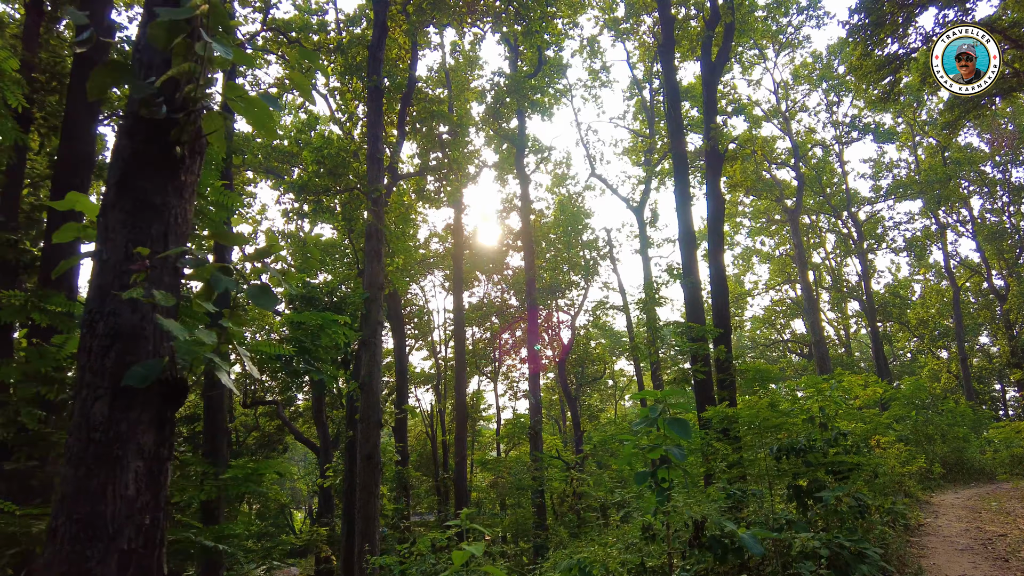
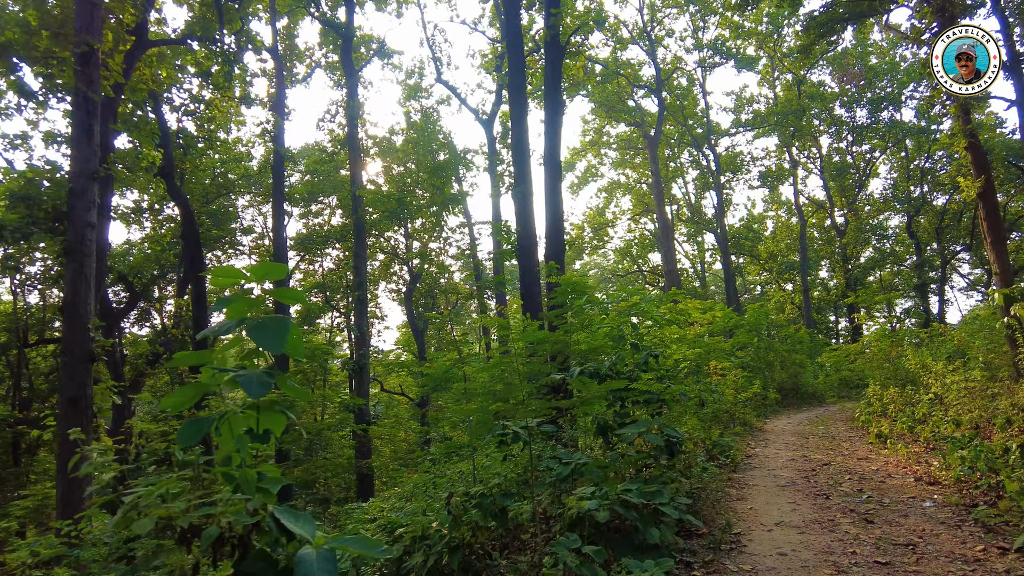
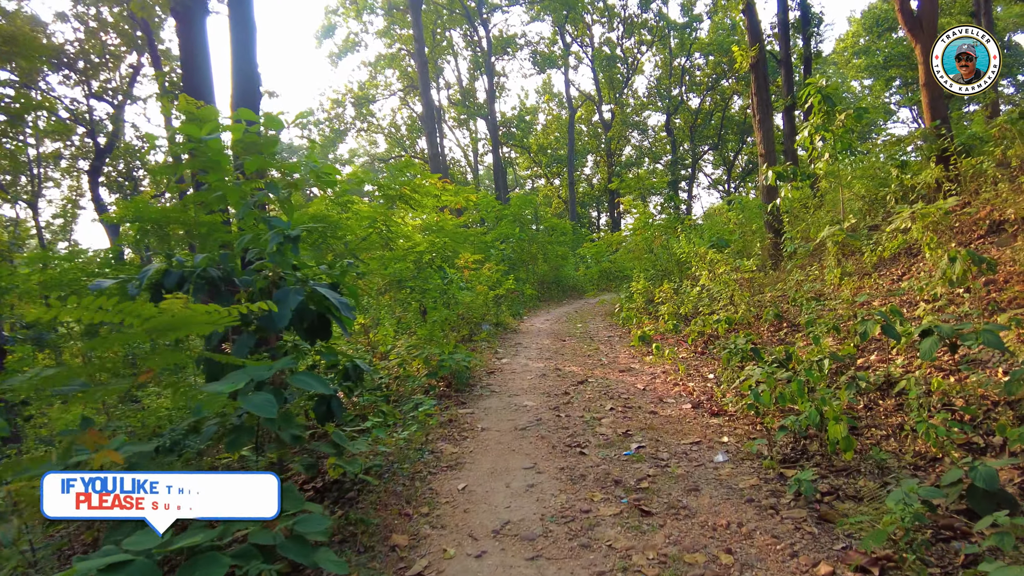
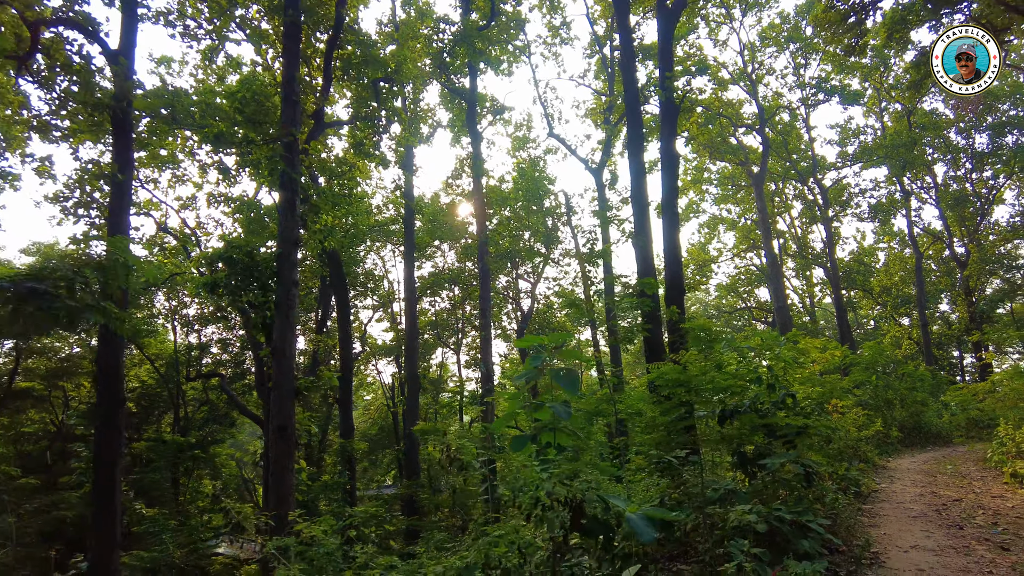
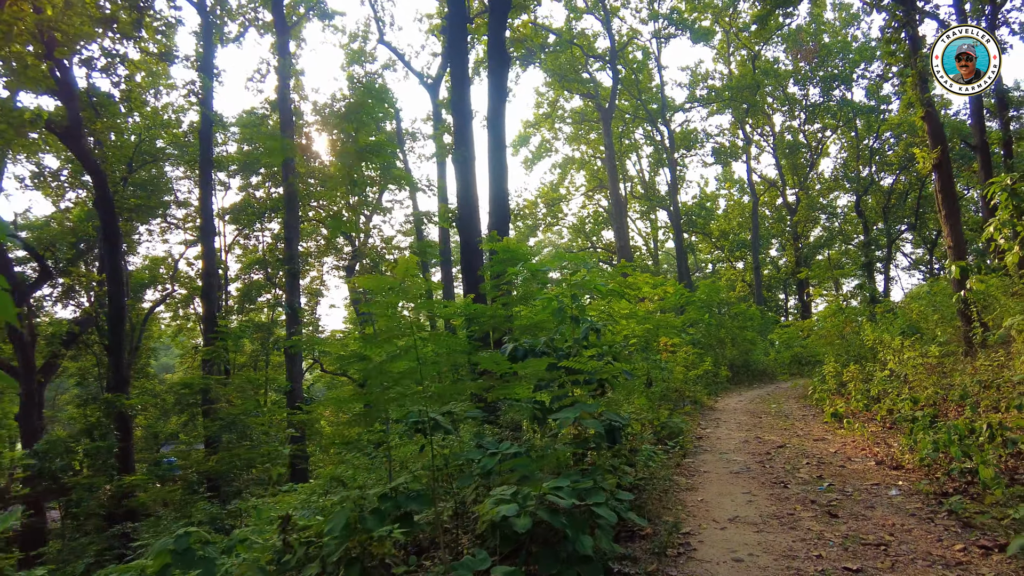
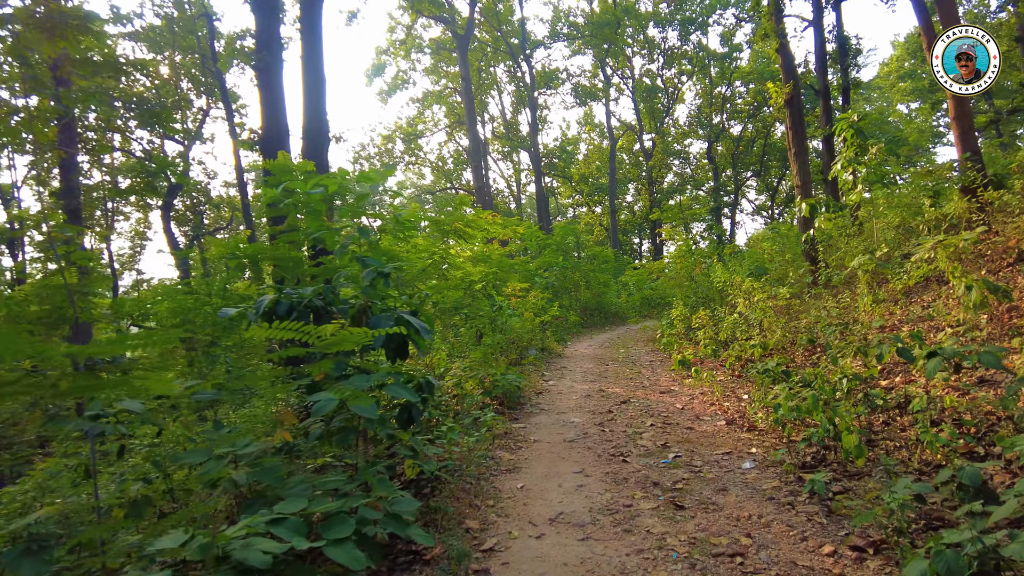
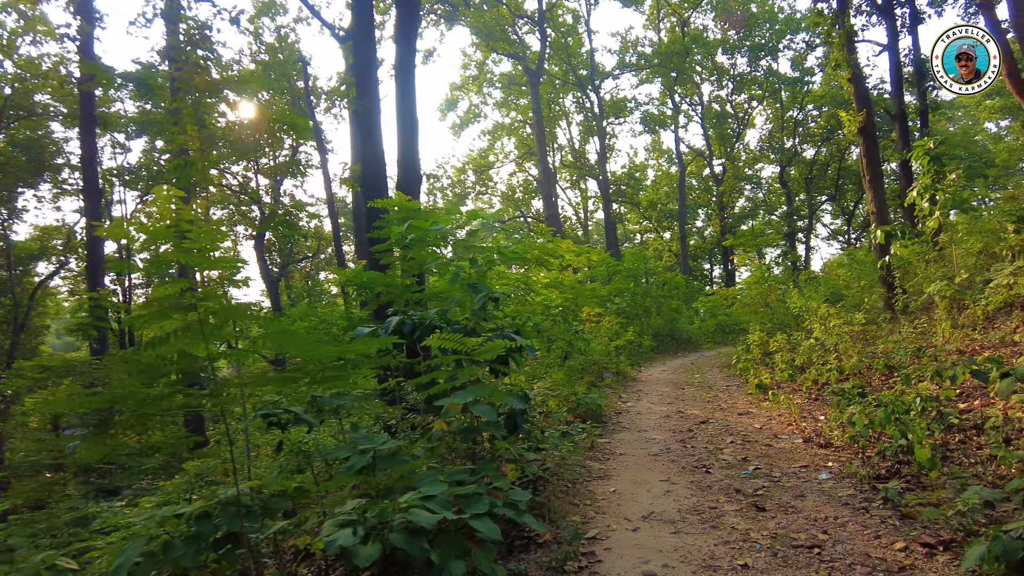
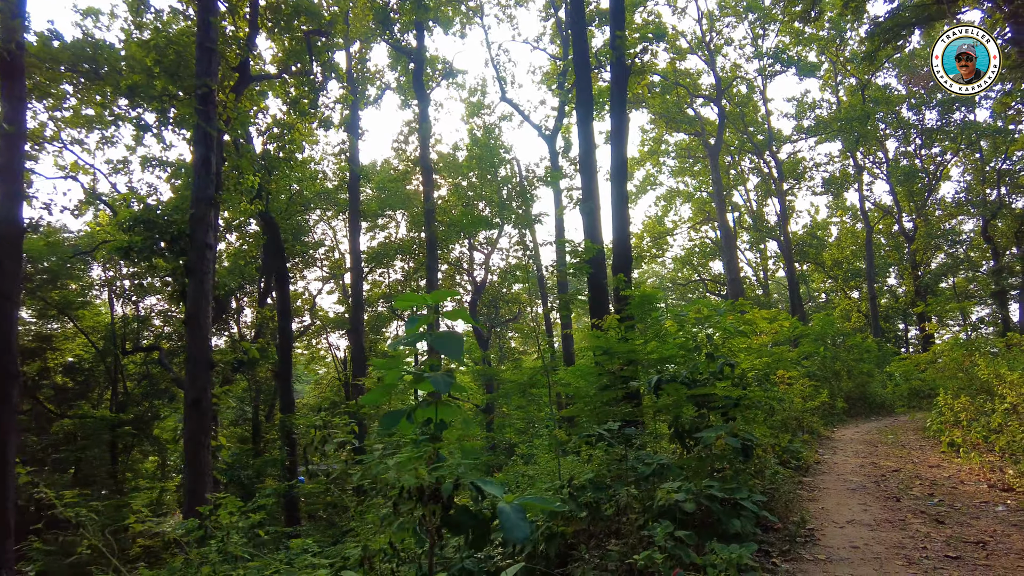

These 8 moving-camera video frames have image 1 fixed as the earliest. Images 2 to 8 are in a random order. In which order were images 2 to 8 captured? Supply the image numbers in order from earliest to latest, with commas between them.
4, 8, 2, 5, 7, 6, 3
